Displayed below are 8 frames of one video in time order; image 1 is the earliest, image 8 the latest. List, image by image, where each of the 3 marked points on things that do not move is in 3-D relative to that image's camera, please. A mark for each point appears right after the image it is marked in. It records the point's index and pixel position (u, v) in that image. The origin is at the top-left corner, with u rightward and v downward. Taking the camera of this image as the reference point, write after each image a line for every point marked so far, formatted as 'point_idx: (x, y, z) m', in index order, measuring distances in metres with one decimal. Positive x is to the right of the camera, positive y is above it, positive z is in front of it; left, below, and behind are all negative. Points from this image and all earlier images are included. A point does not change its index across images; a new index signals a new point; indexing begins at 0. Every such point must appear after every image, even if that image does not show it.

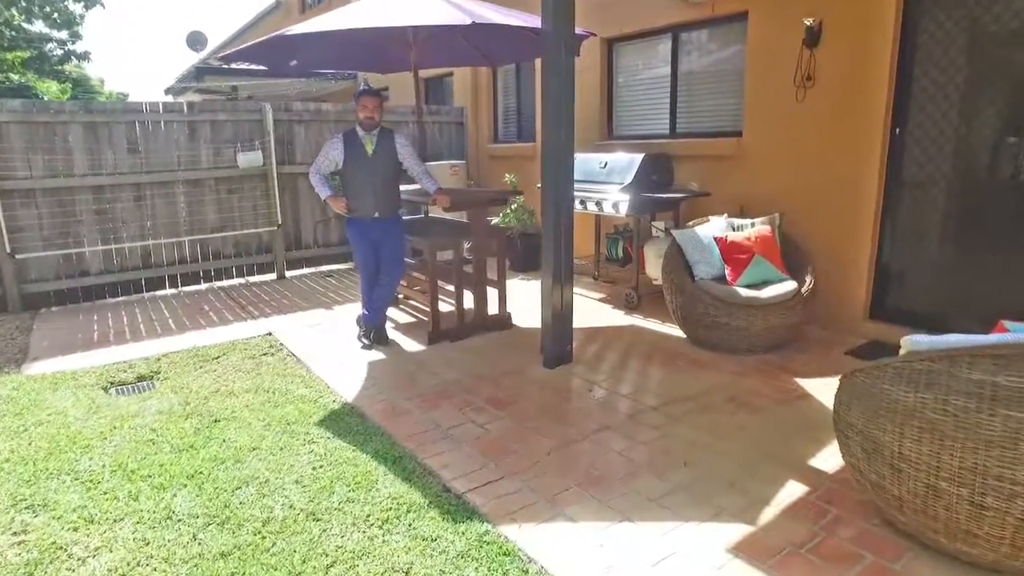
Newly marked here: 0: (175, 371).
0: (-2.1, -0.5, +4.0) m
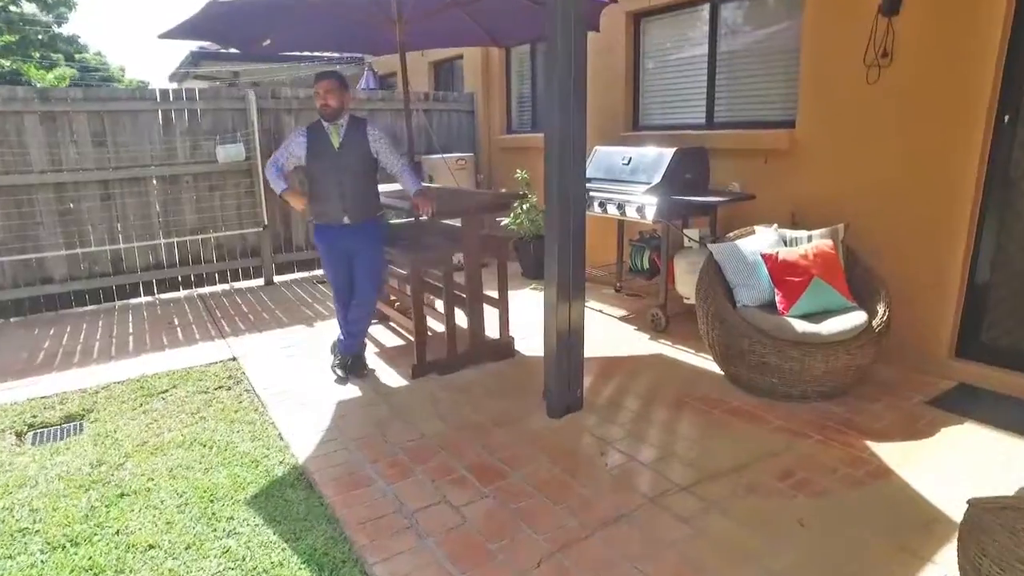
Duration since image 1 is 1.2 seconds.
0: (-2.1, -0.6, +3.4) m
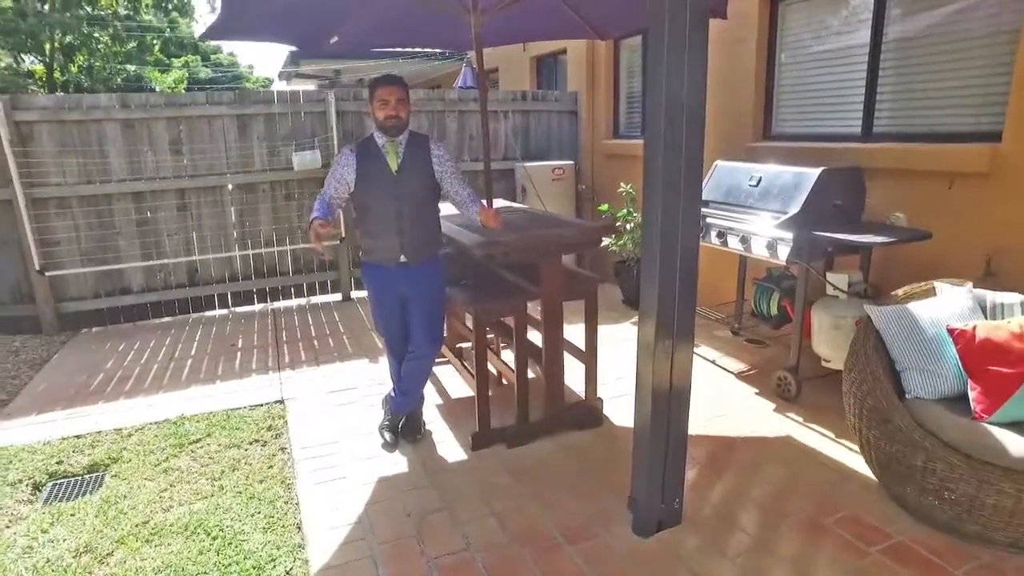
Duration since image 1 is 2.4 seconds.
0: (-1.7, -0.8, +3.0) m
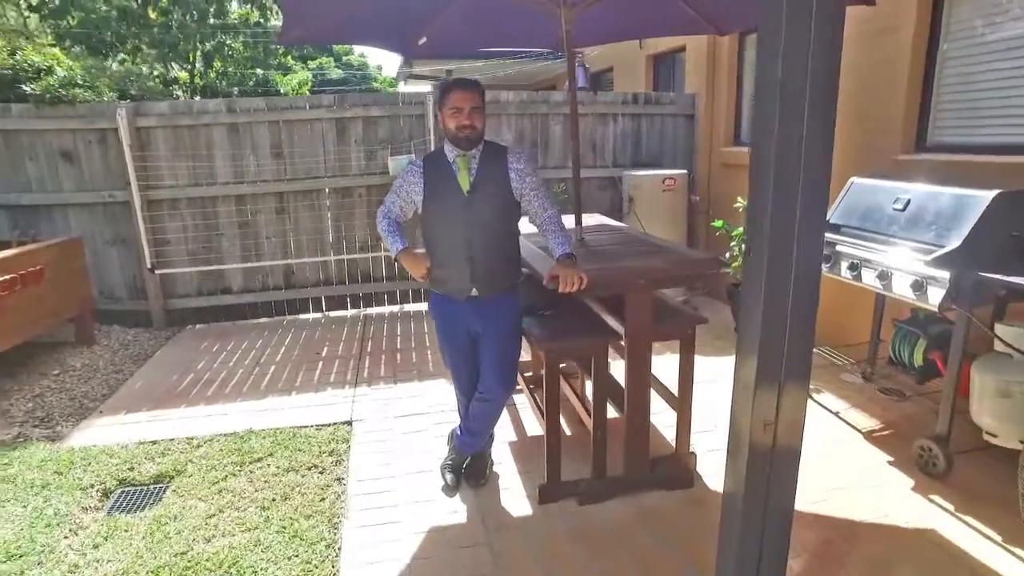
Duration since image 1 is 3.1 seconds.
0: (-1.4, -0.8, +2.9) m
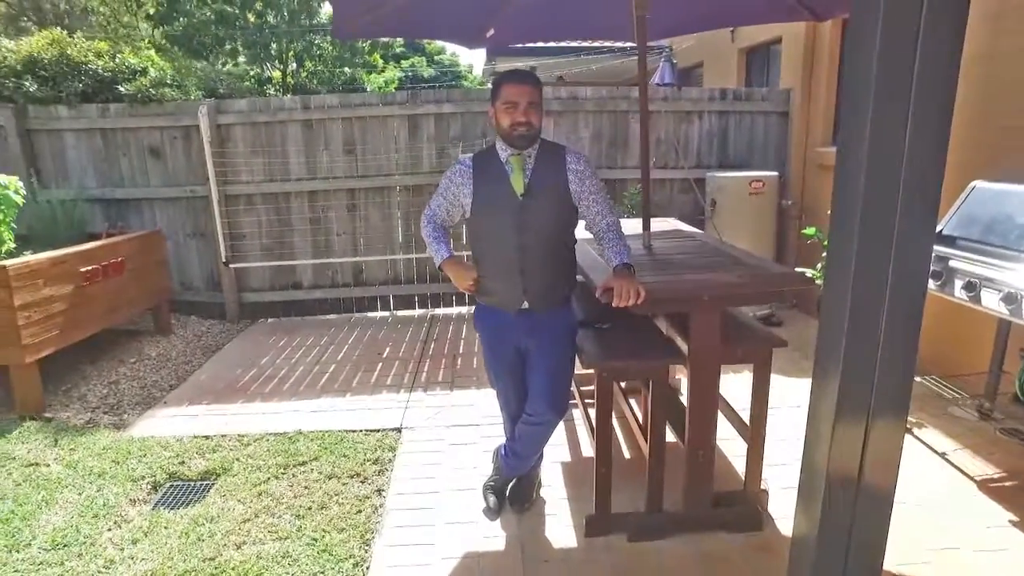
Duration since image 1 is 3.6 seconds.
0: (-1.2, -0.8, +2.9) m
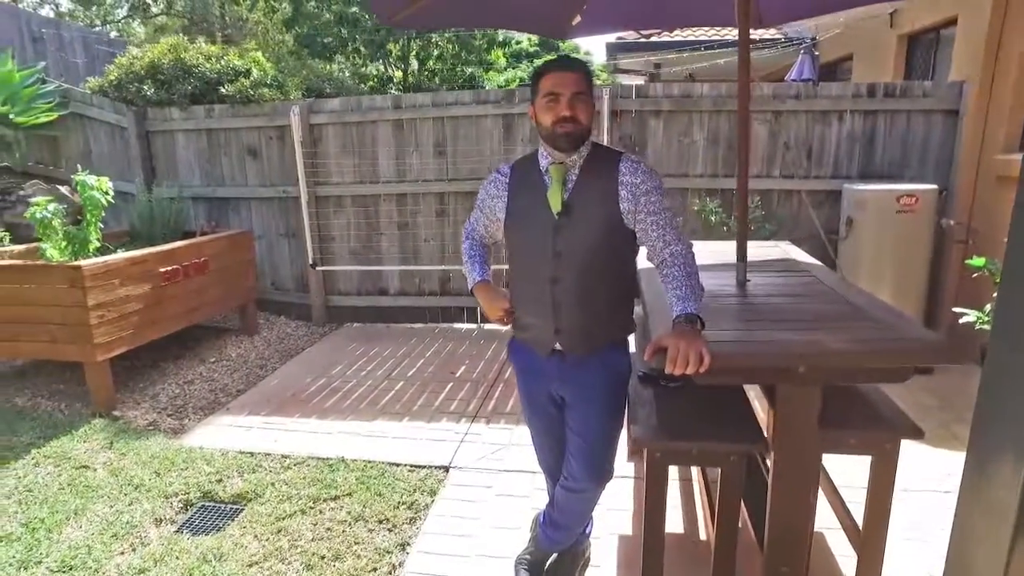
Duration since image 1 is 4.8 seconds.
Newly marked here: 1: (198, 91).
0: (-1.0, -0.9, +2.7) m
1: (-2.3, +1.5, +4.9) m
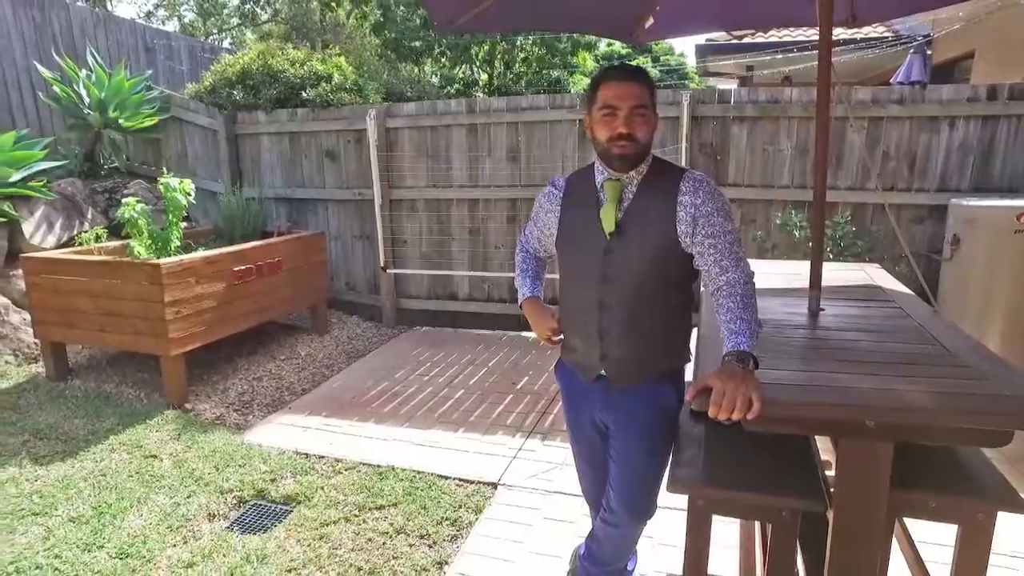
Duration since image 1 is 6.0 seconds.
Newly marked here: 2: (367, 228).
0: (-0.8, -0.9, +2.7) m
1: (-1.8, +1.5, +5.1) m
2: (-1.1, +0.5, +5.0) m
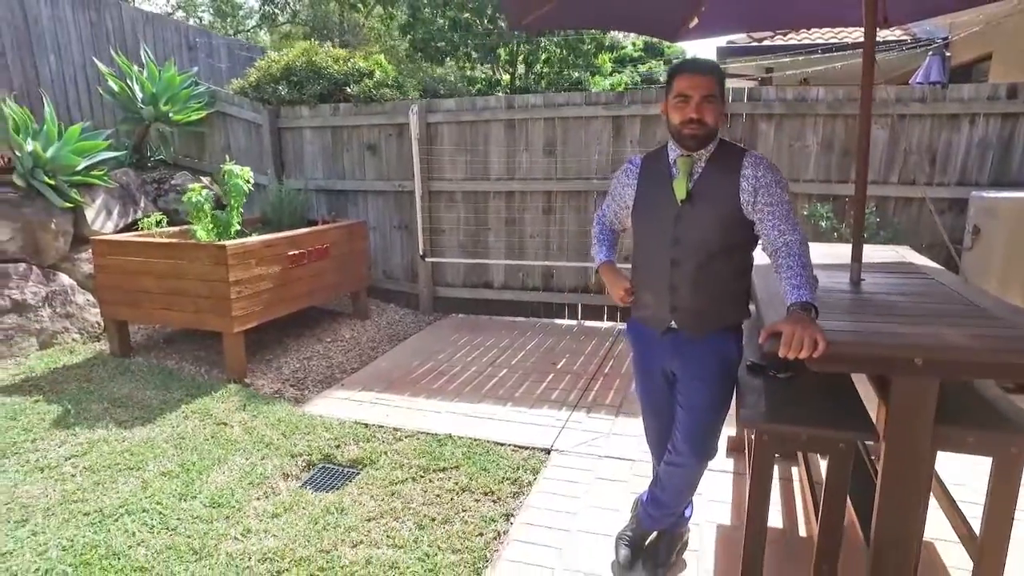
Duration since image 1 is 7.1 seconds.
0: (-0.6, -0.8, +2.9) m
1: (-1.5, +1.6, +5.3) m
2: (-0.8, +0.5, +5.2) m
